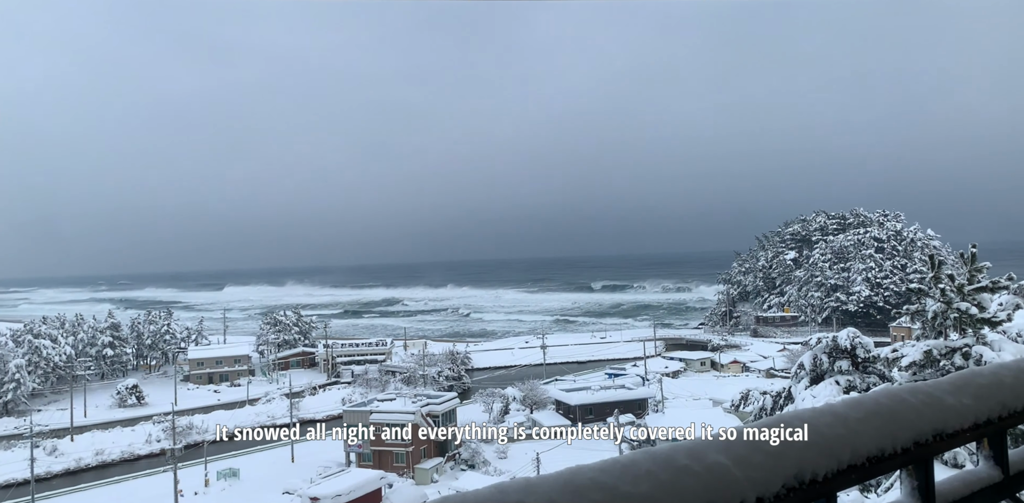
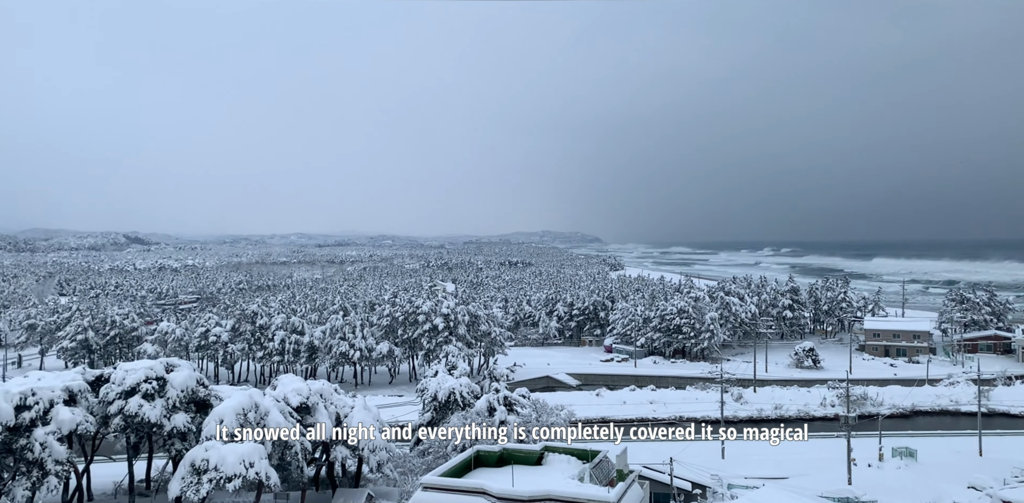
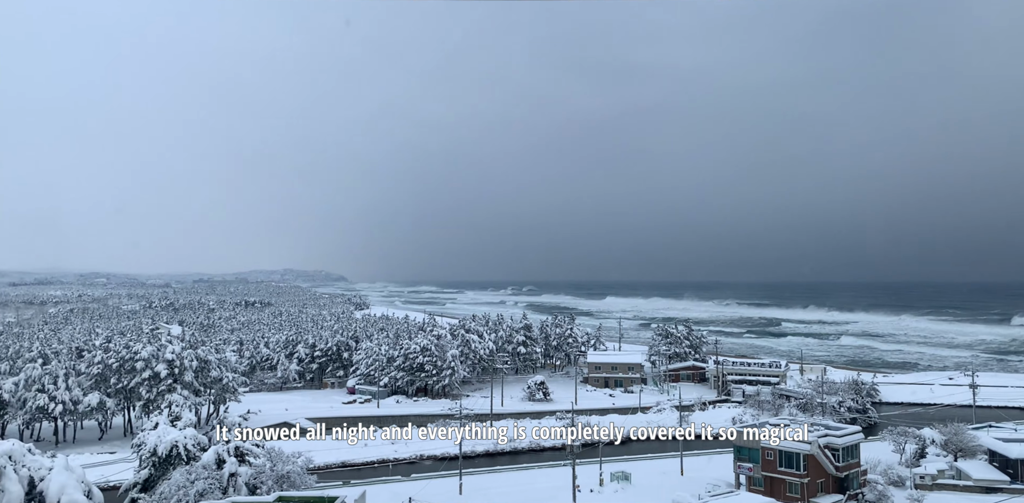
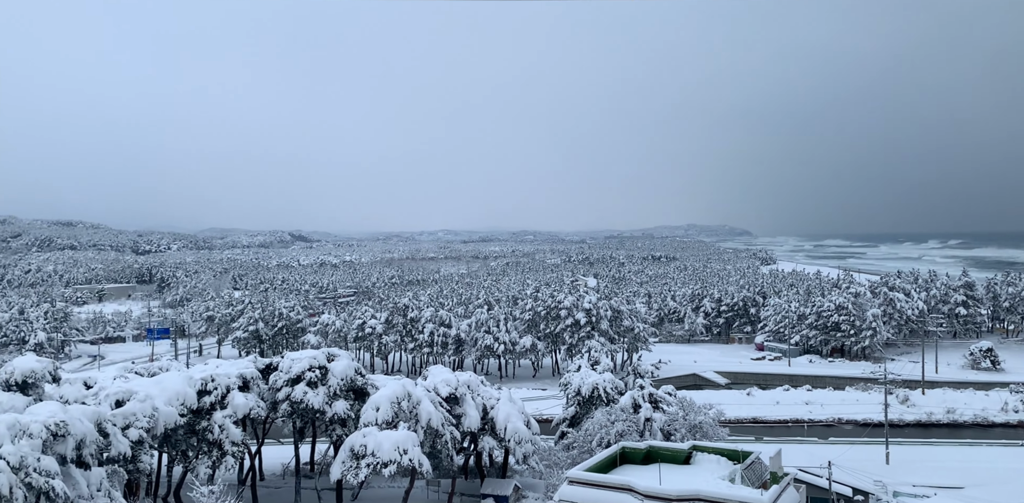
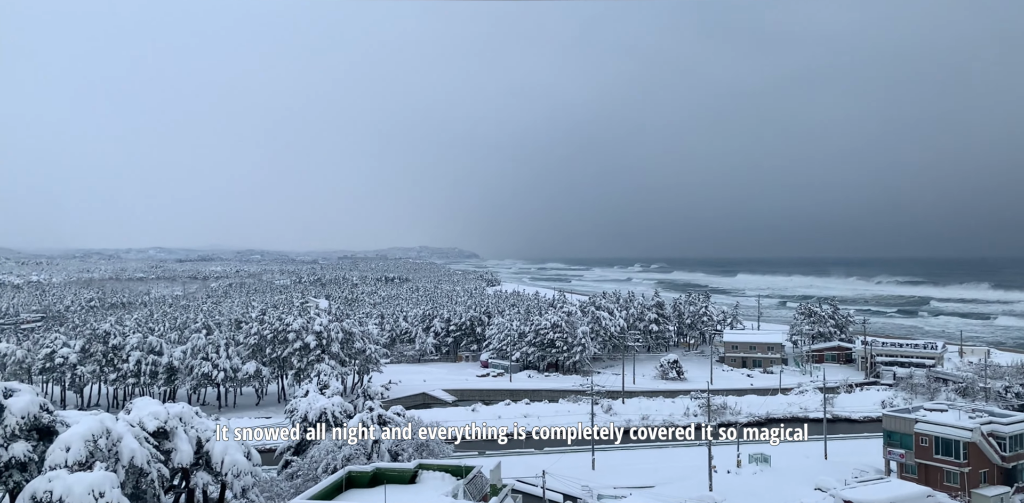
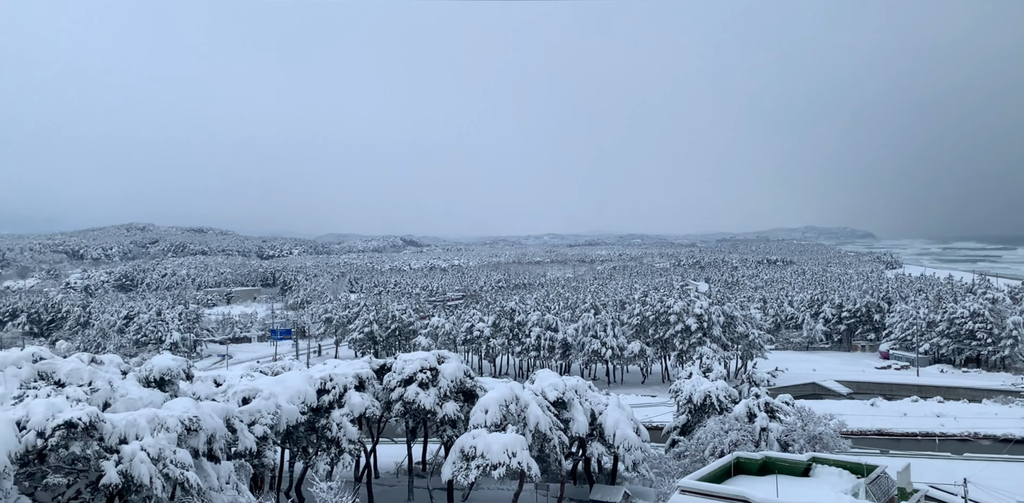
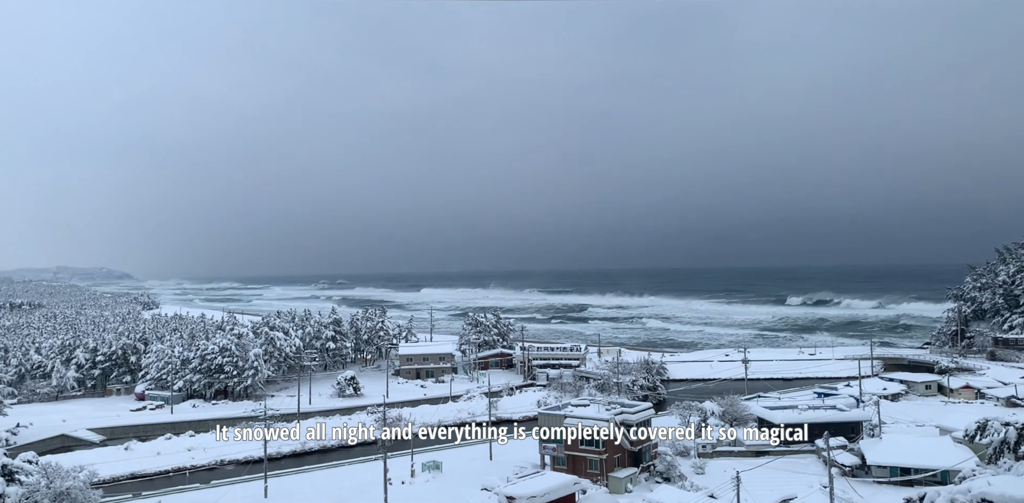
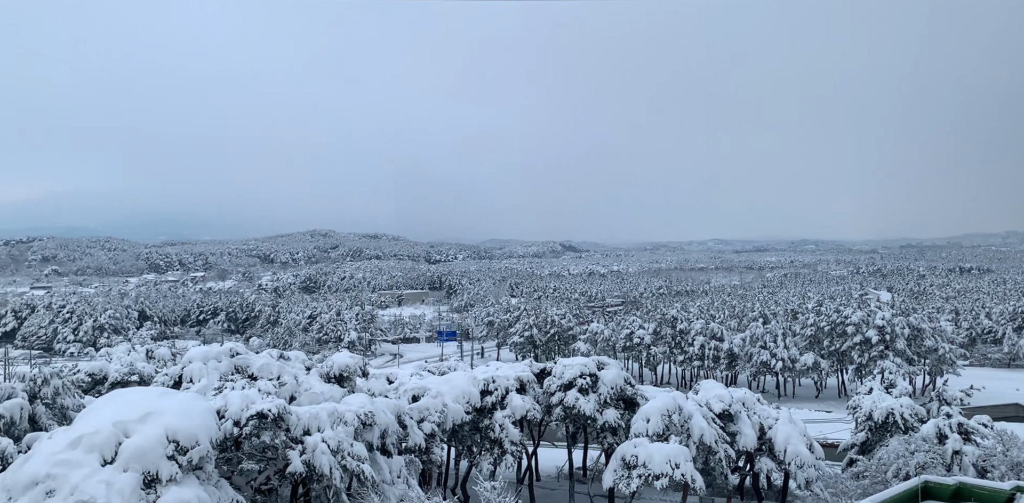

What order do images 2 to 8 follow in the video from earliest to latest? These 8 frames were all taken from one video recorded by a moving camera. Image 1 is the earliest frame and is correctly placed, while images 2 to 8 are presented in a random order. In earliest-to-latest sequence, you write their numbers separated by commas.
7, 3, 5, 2, 4, 6, 8
